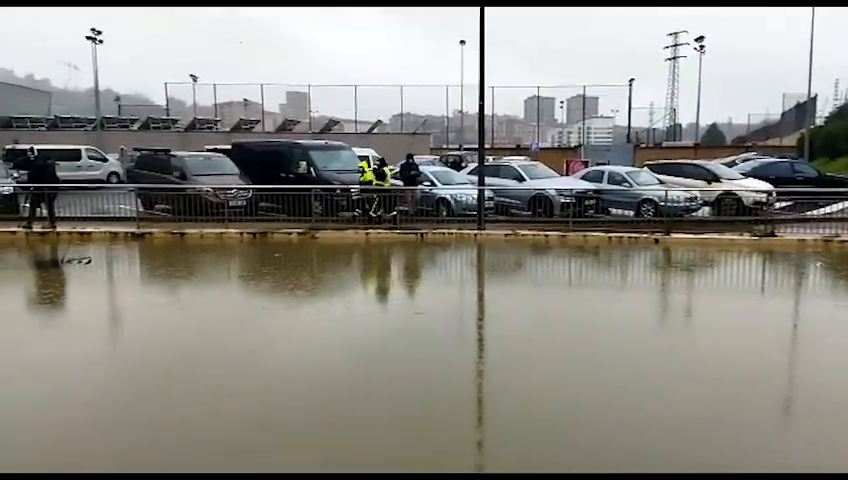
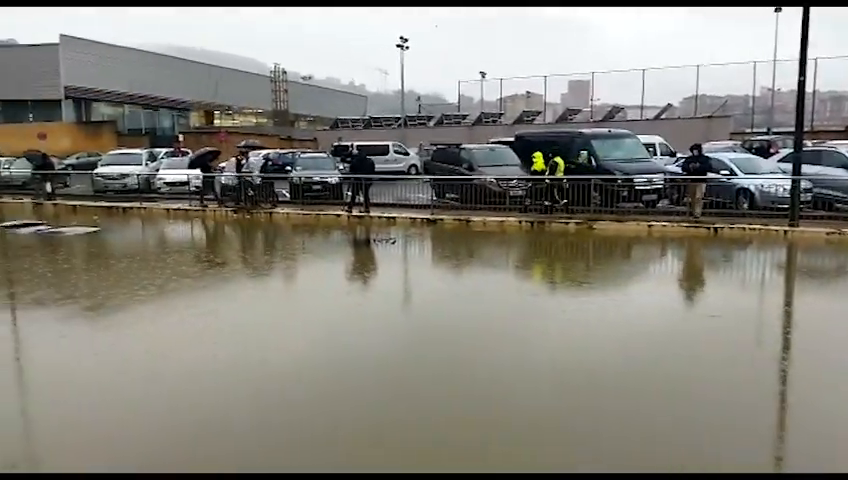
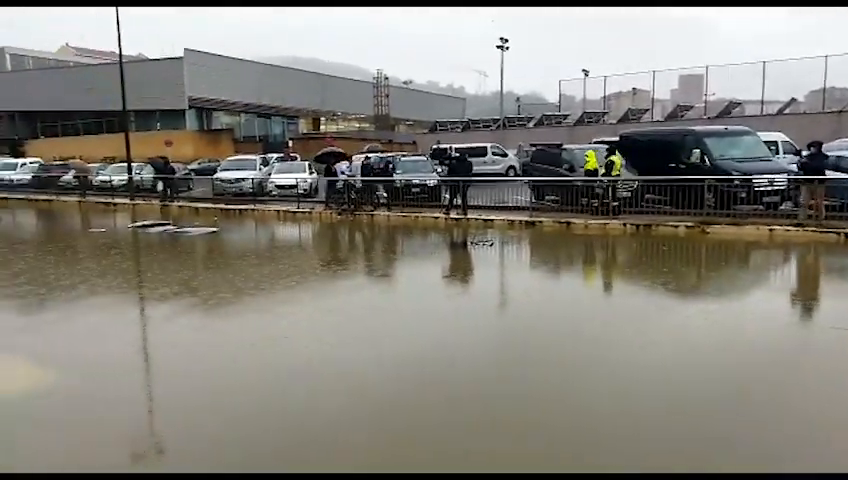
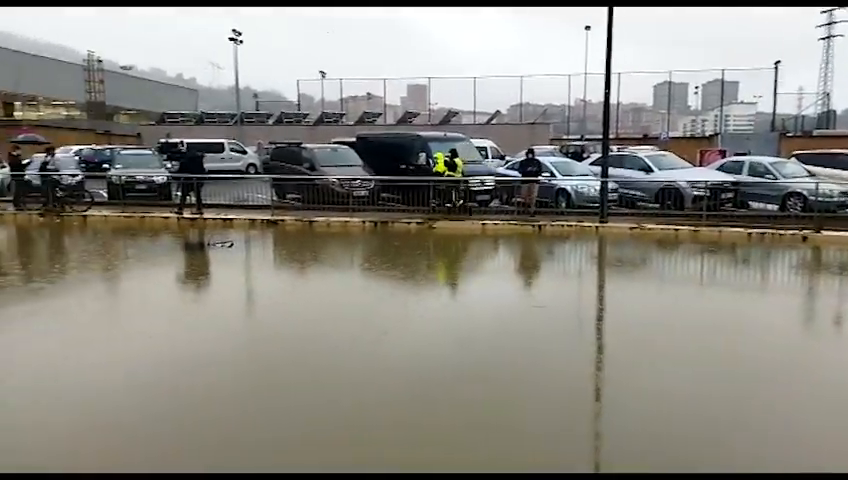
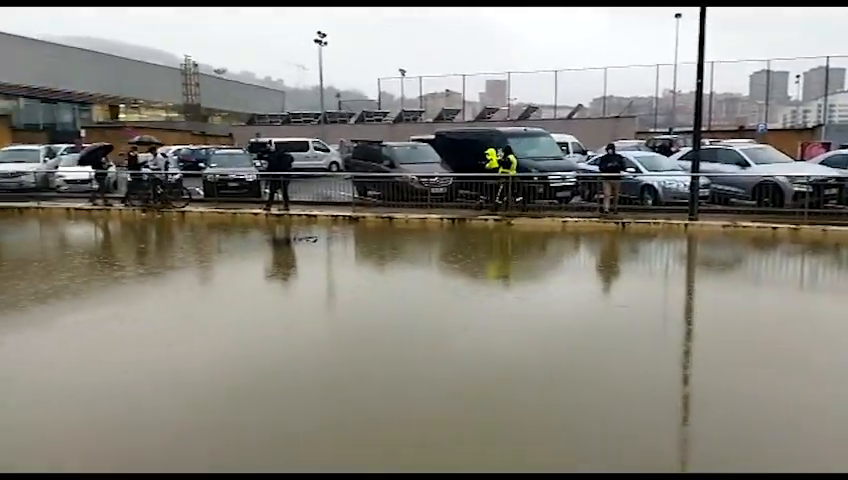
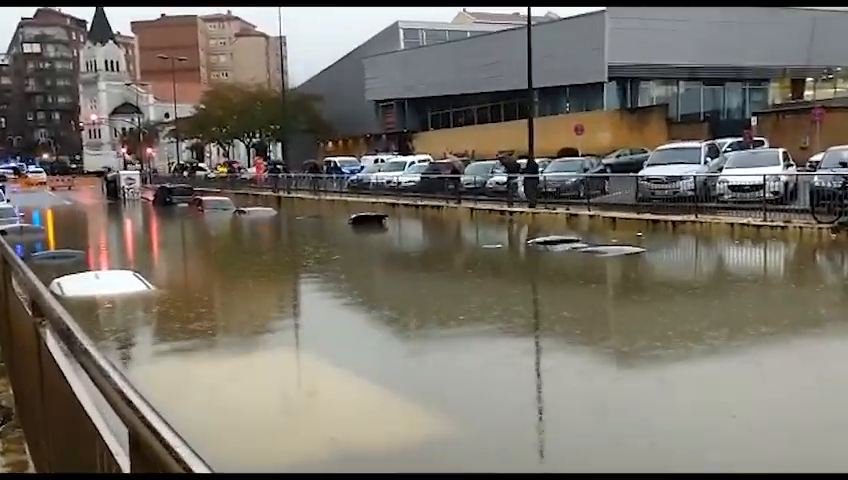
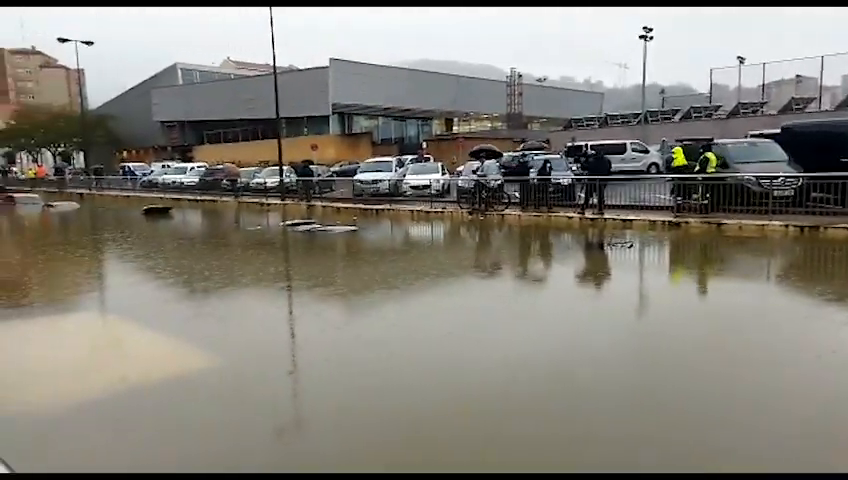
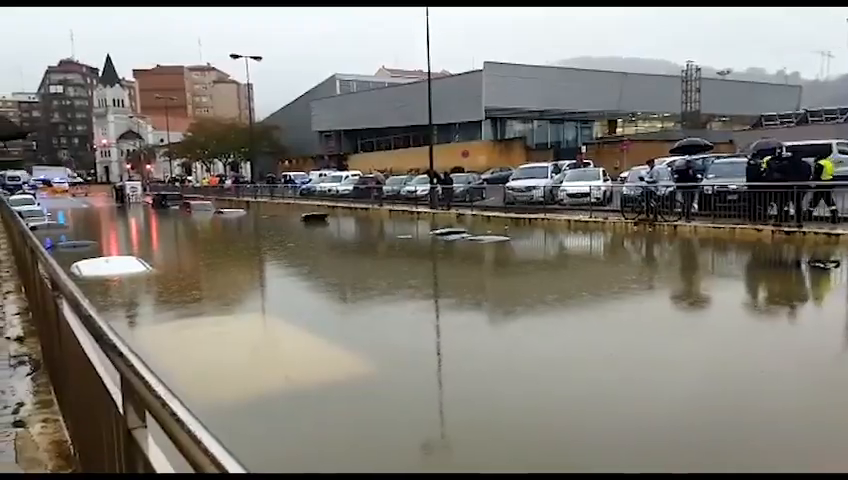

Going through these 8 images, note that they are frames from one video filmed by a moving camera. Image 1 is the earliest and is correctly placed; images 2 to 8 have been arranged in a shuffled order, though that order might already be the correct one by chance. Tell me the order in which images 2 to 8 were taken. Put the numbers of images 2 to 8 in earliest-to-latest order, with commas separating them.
4, 5, 2, 3, 7, 8, 6
